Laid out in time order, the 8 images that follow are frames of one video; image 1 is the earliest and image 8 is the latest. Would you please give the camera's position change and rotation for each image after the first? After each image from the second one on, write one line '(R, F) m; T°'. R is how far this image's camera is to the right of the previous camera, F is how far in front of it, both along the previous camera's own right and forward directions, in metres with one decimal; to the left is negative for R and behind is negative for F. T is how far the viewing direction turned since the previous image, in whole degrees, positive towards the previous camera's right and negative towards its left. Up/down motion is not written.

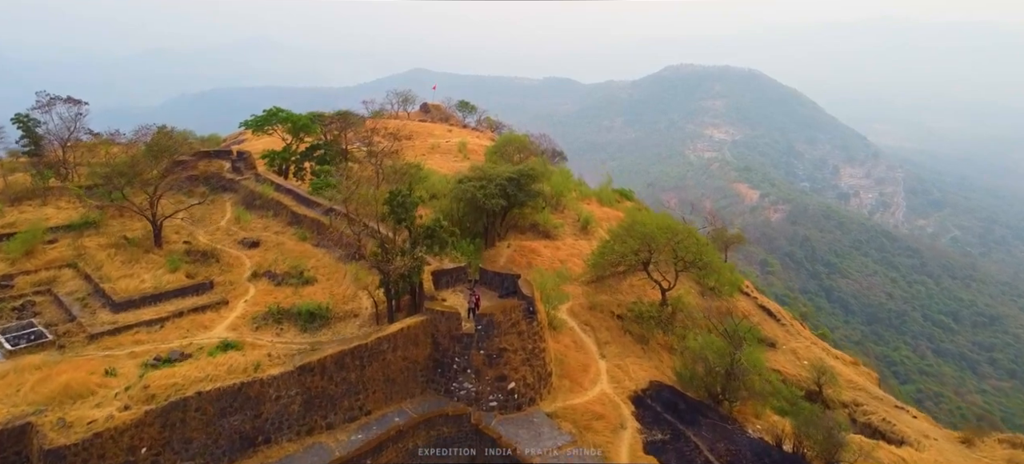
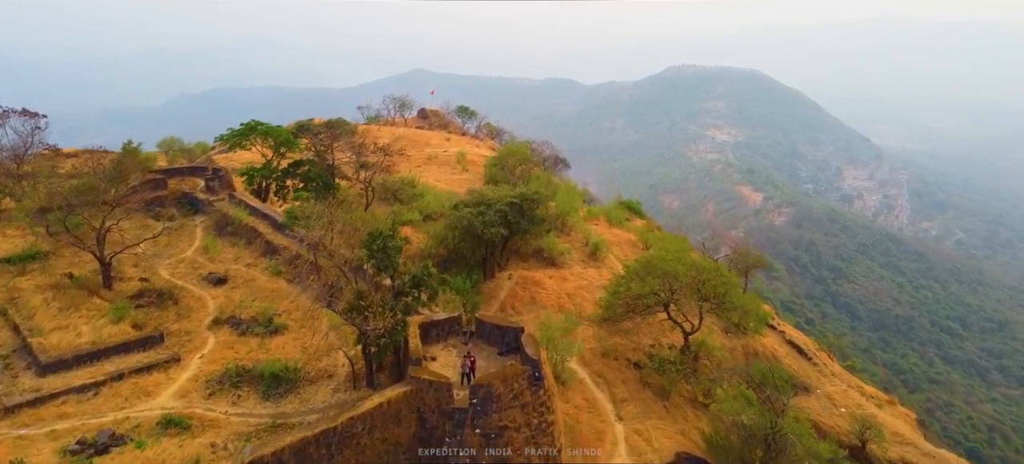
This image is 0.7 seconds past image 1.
(0.0, +1.6) m; 0°
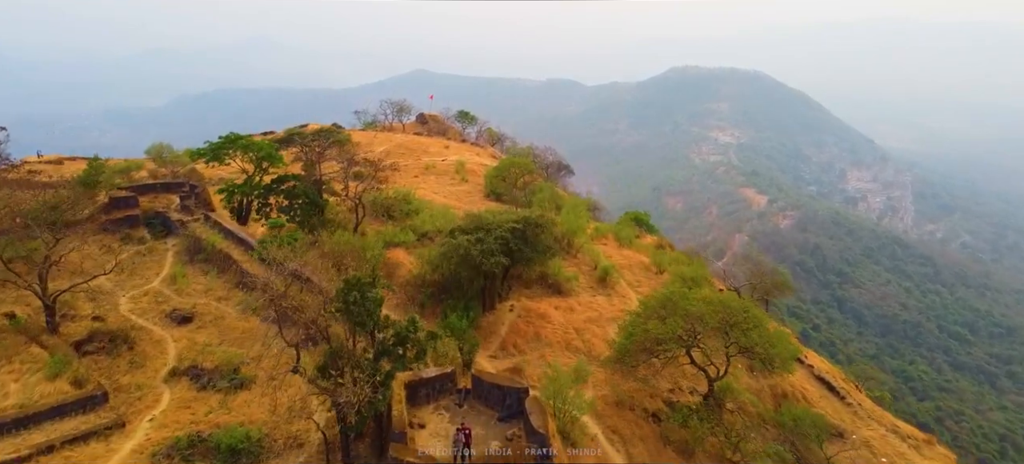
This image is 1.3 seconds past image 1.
(0.0, +1.3) m; 0°
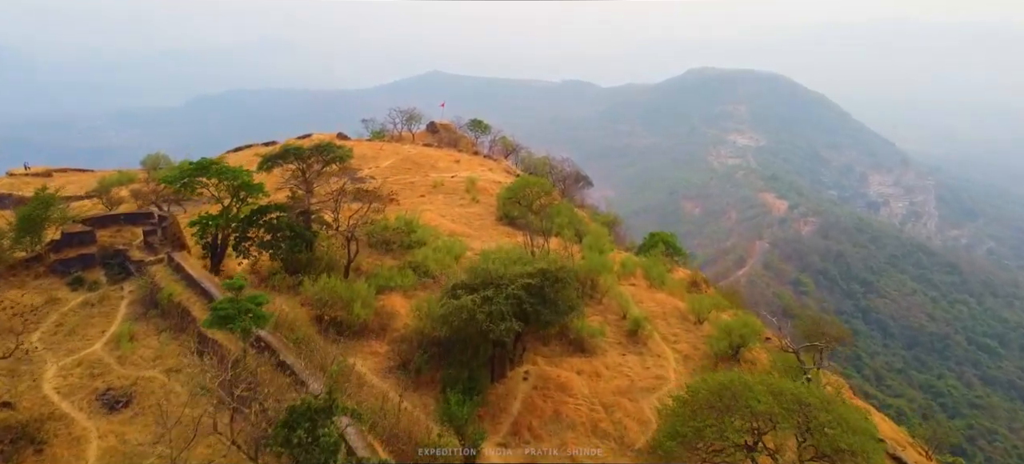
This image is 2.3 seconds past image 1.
(0.0, +2.1) m; -1°
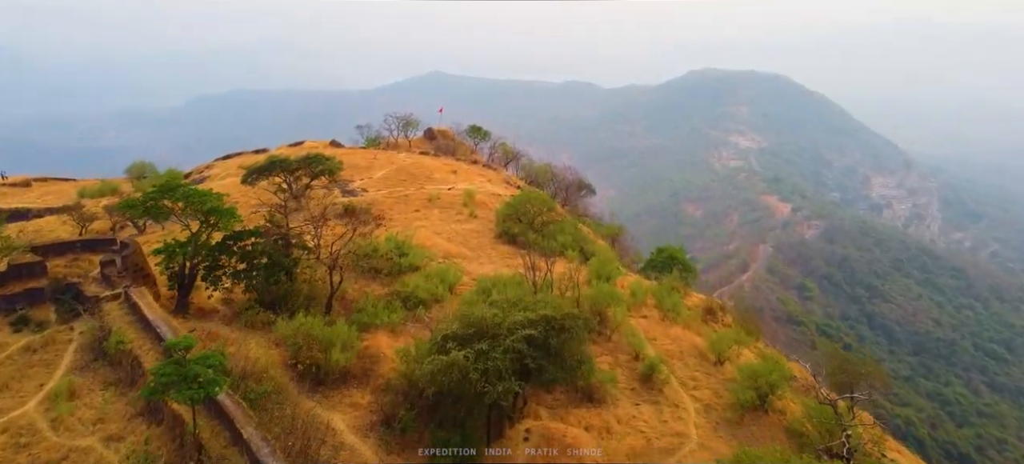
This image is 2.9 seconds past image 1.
(0.0, +1.3) m; 0°
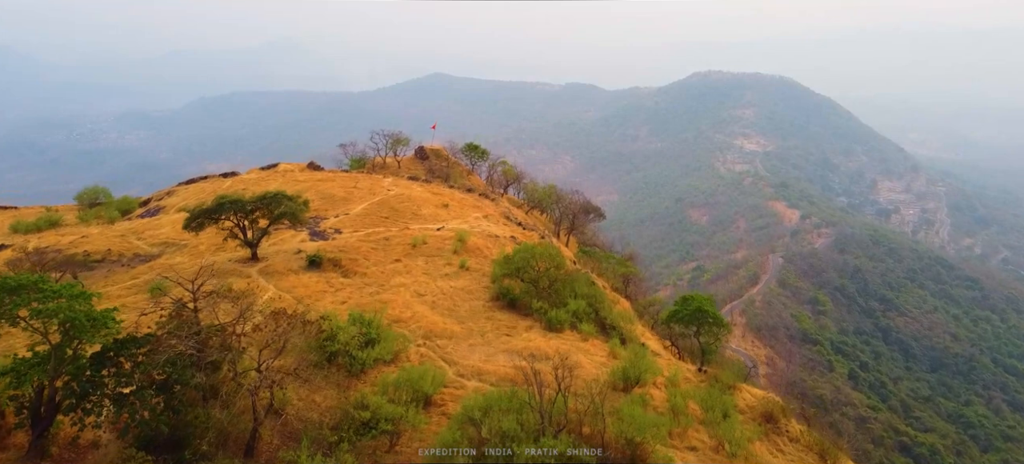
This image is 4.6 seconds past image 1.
(0.0, +3.7) m; 0°
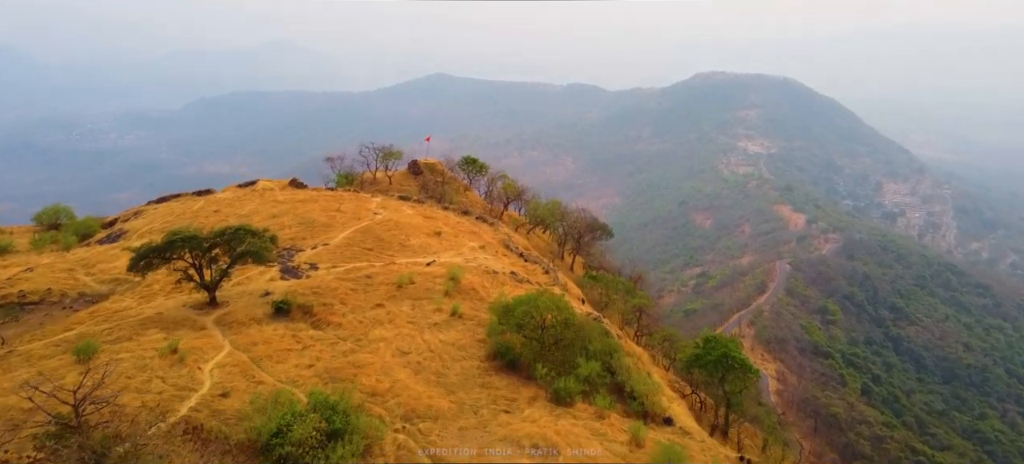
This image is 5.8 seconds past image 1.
(0.0, +2.5) m; 0°
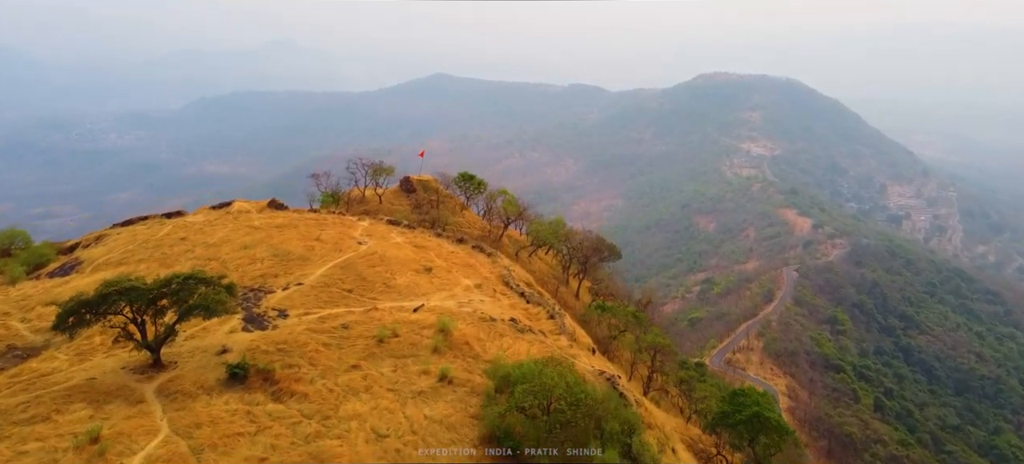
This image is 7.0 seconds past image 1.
(0.0, +2.4) m; 0°
